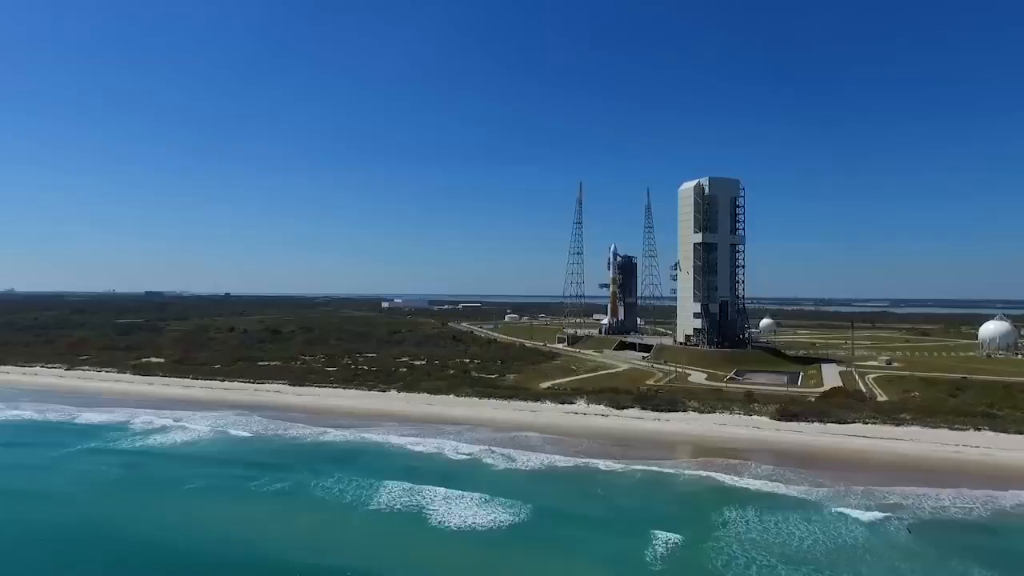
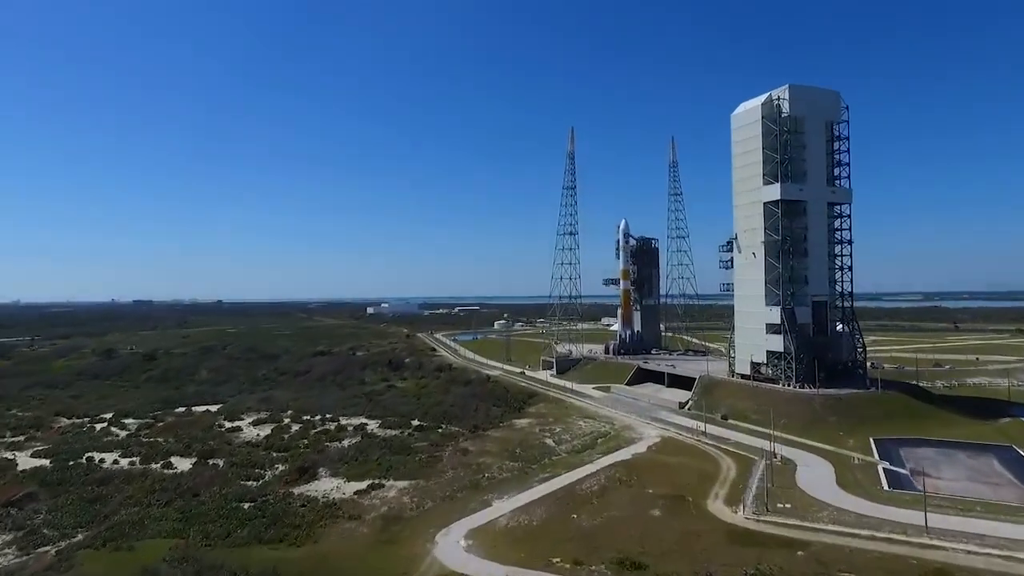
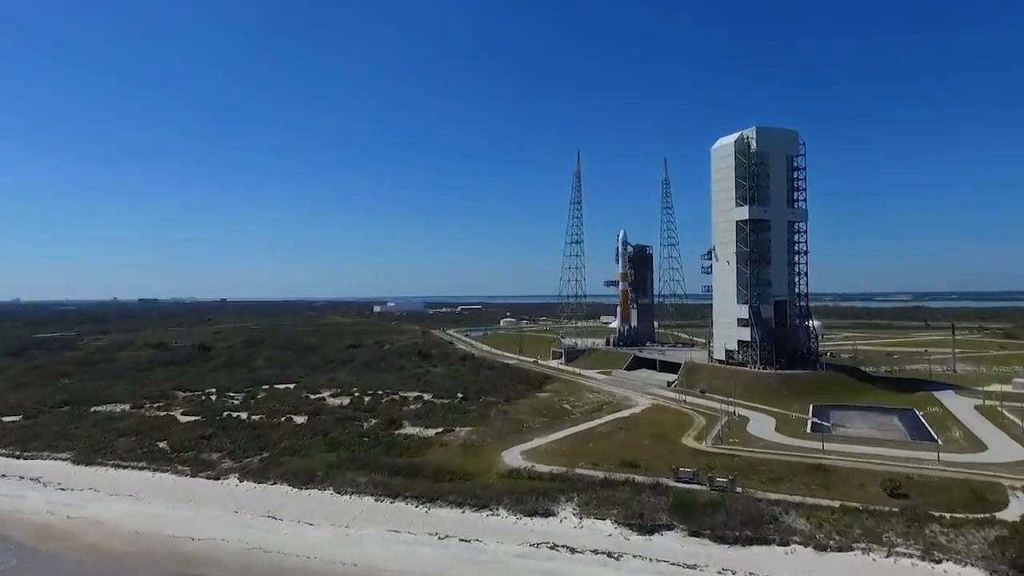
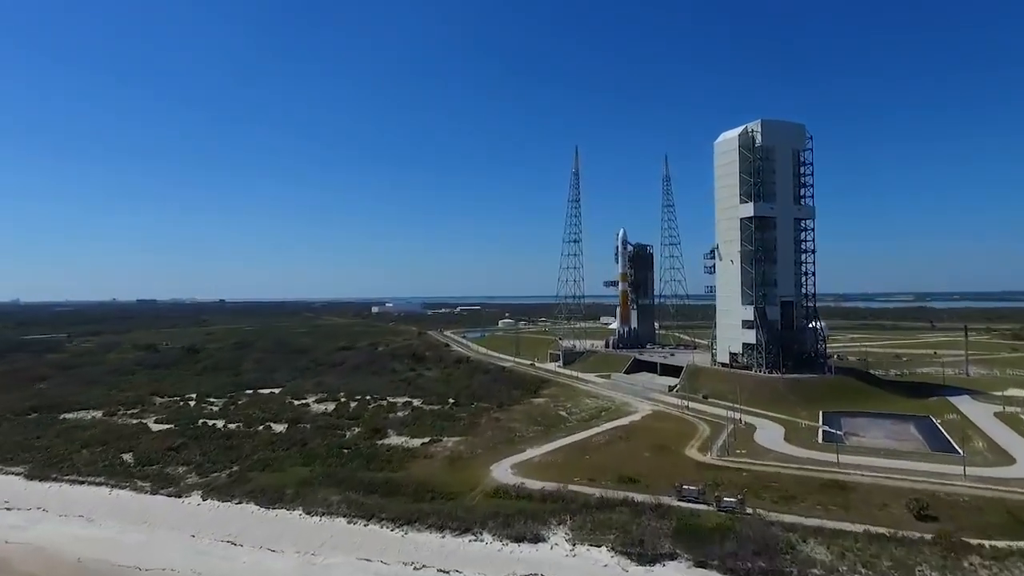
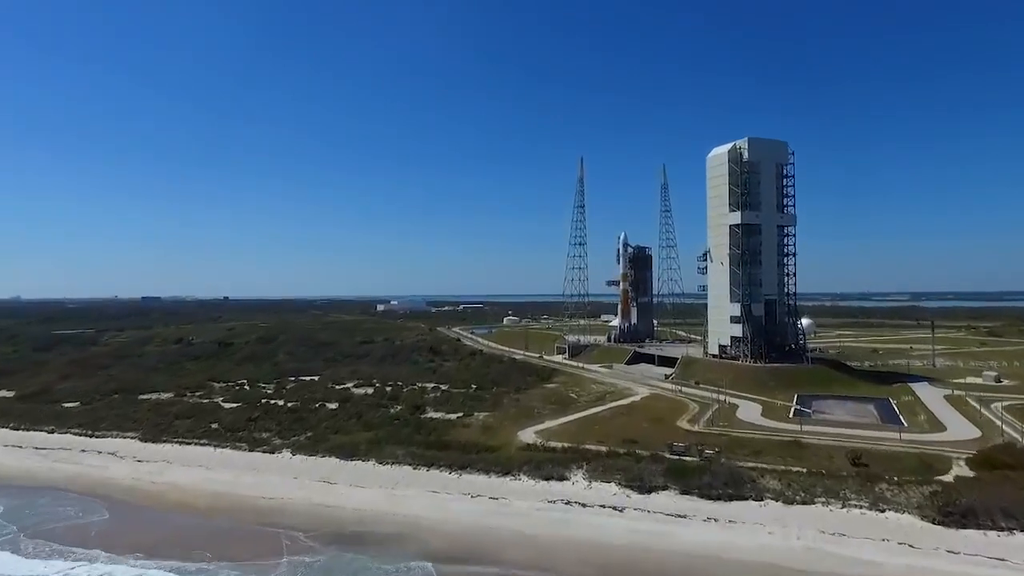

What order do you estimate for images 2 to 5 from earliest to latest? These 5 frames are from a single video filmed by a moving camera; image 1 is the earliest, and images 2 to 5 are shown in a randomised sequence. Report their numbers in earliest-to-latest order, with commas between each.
5, 3, 4, 2
